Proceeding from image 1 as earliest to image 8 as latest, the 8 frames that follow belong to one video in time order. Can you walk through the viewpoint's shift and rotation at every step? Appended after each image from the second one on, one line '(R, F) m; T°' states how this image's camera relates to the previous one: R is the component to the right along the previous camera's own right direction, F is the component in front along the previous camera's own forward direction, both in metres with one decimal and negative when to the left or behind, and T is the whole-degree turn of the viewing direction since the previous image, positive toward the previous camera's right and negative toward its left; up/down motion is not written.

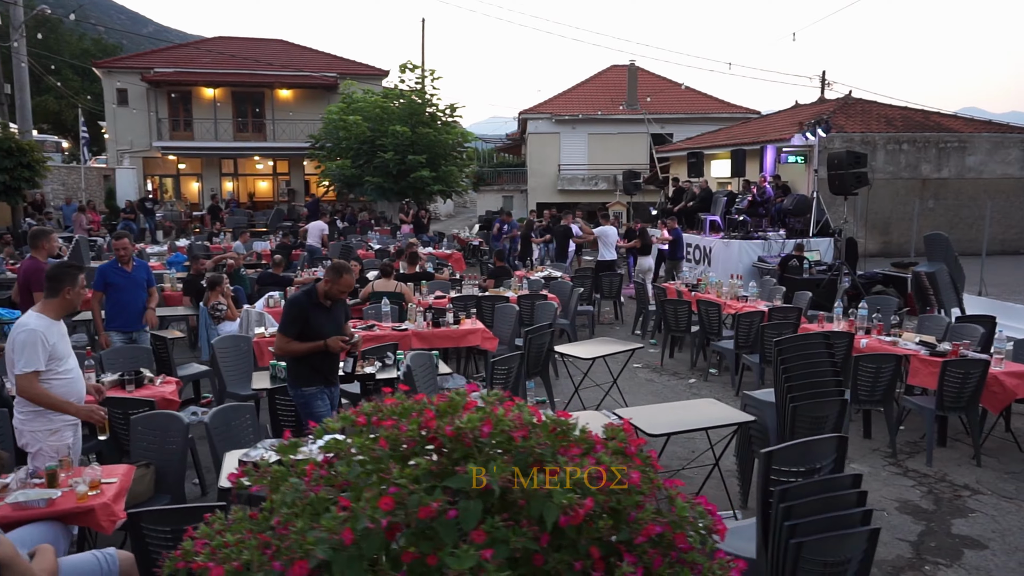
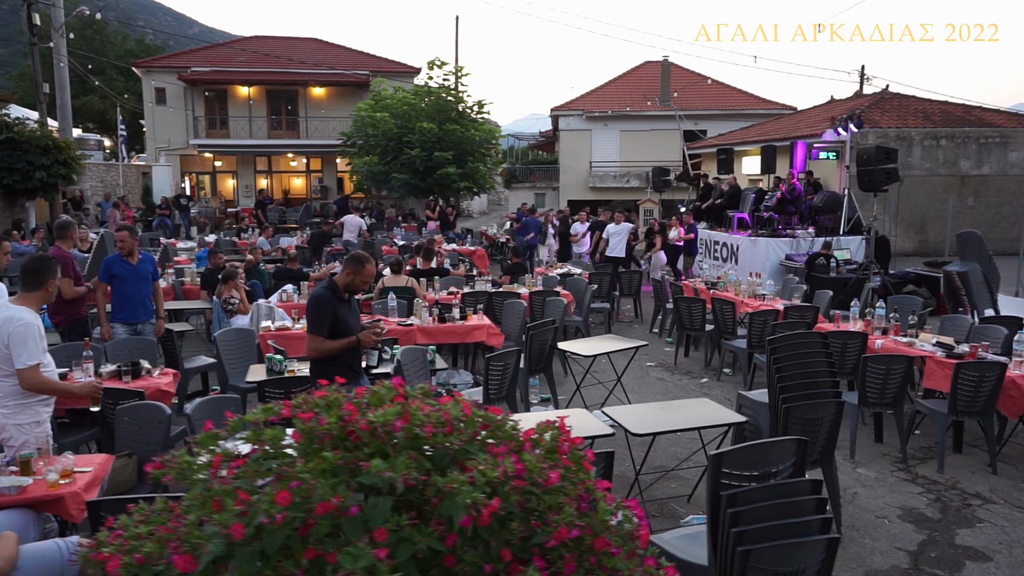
(+0.4, +0.1) m; -3°
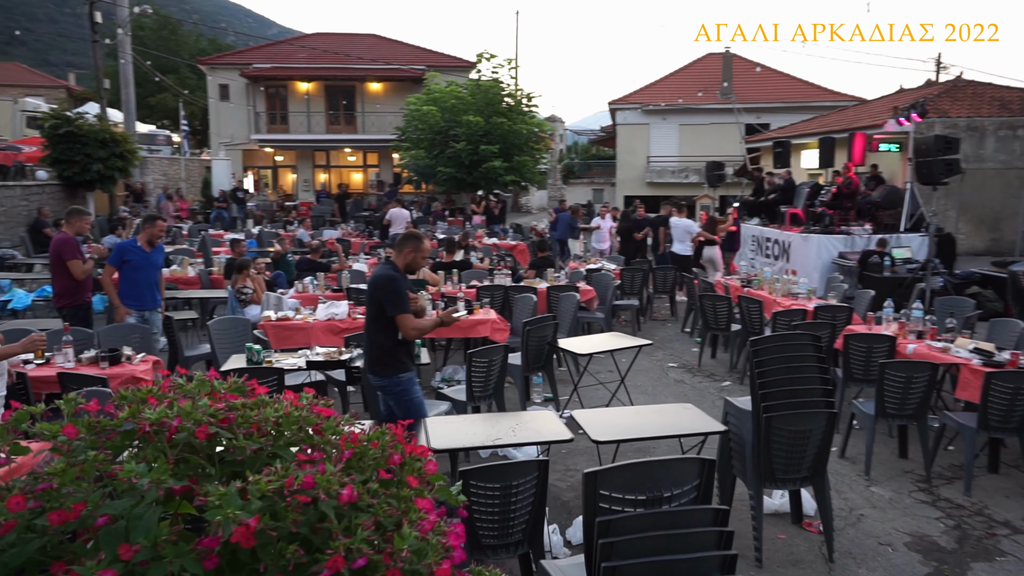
(+0.7, +0.4) m; -5°
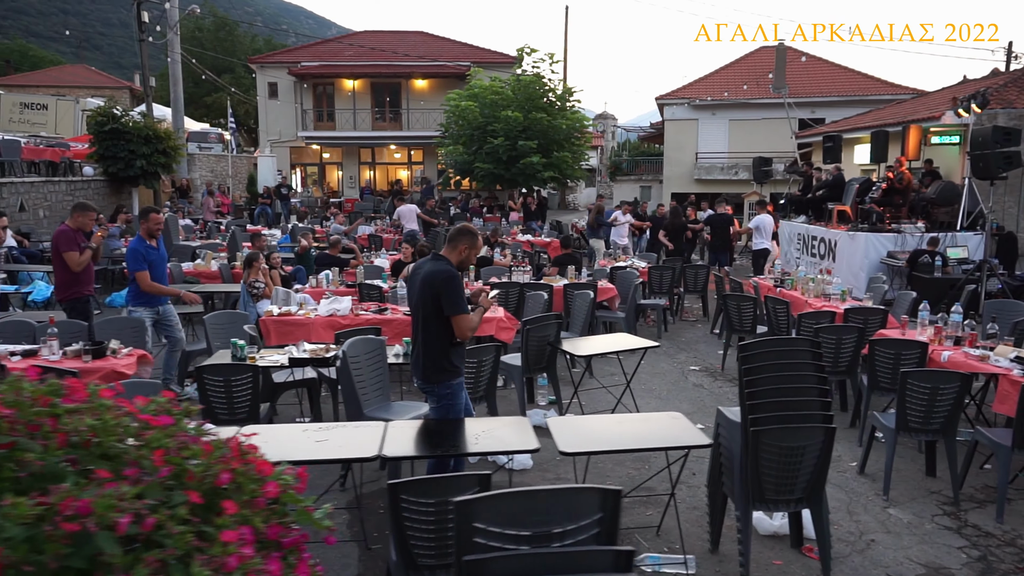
(+0.5, +0.4) m; -4°
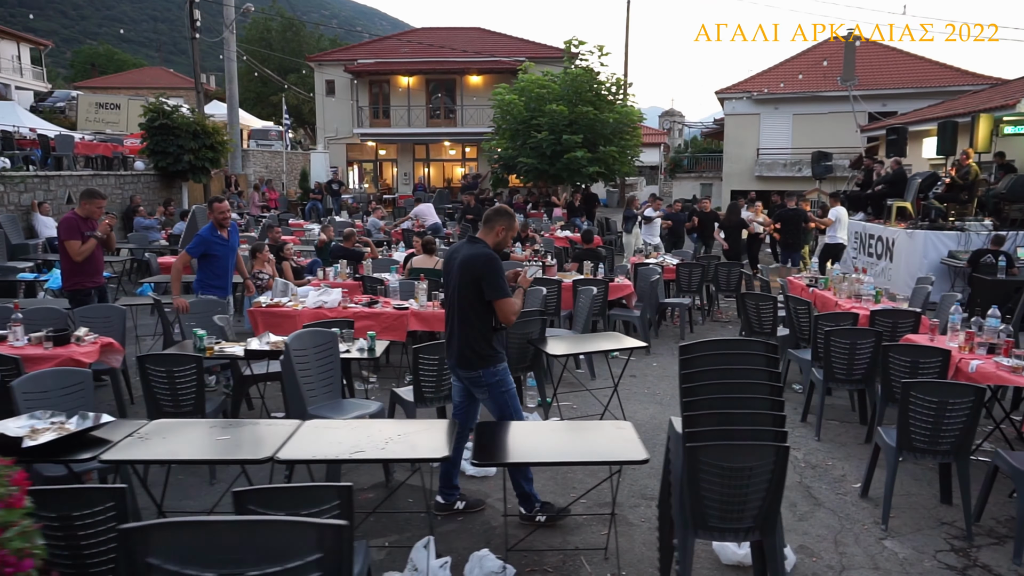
(+0.7, +0.5) m; -5°
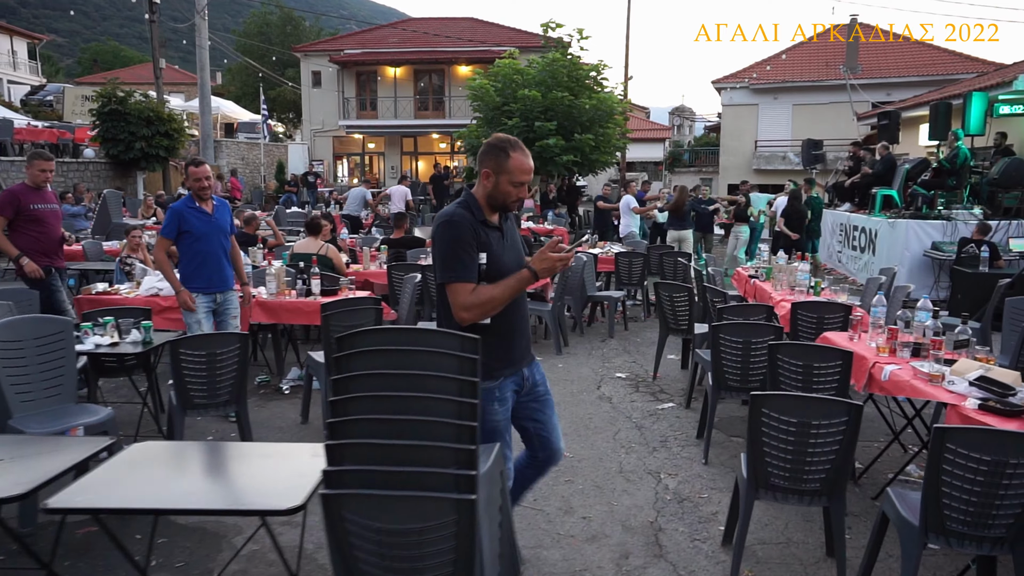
(+1.3, +1.2) m; -1°
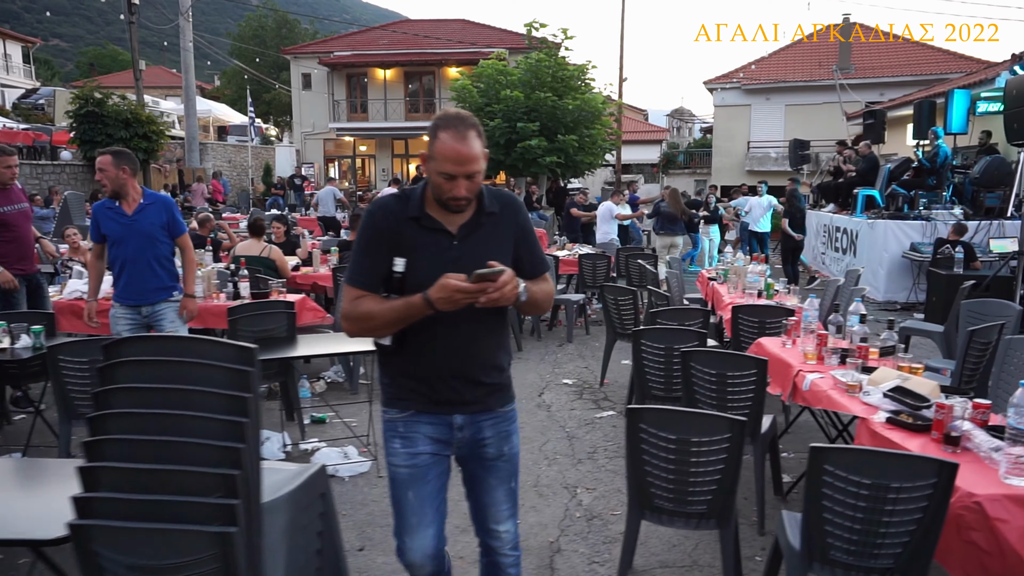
(+0.6, +0.3) m; 0°
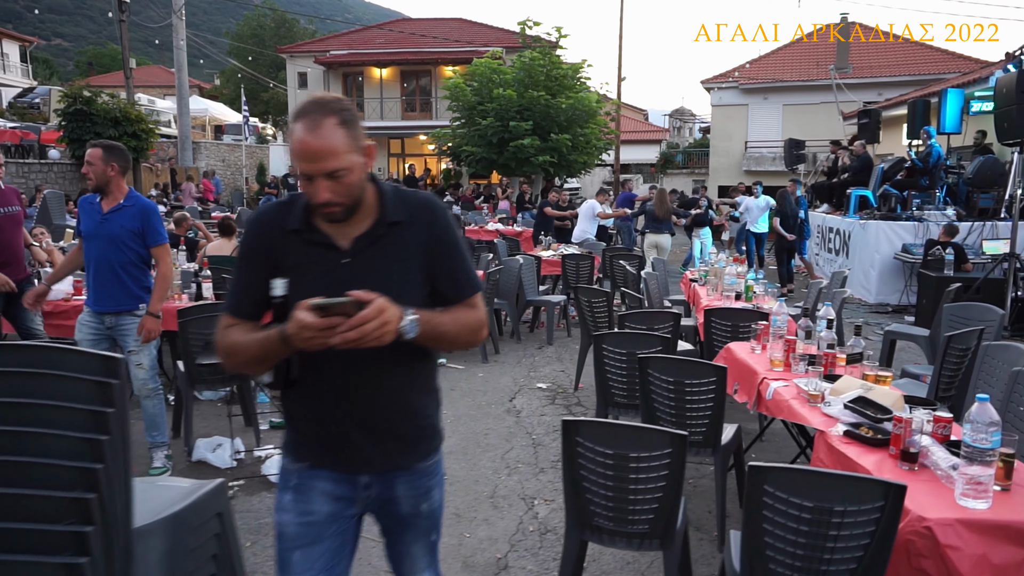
(+0.3, +0.2) m; 0°
